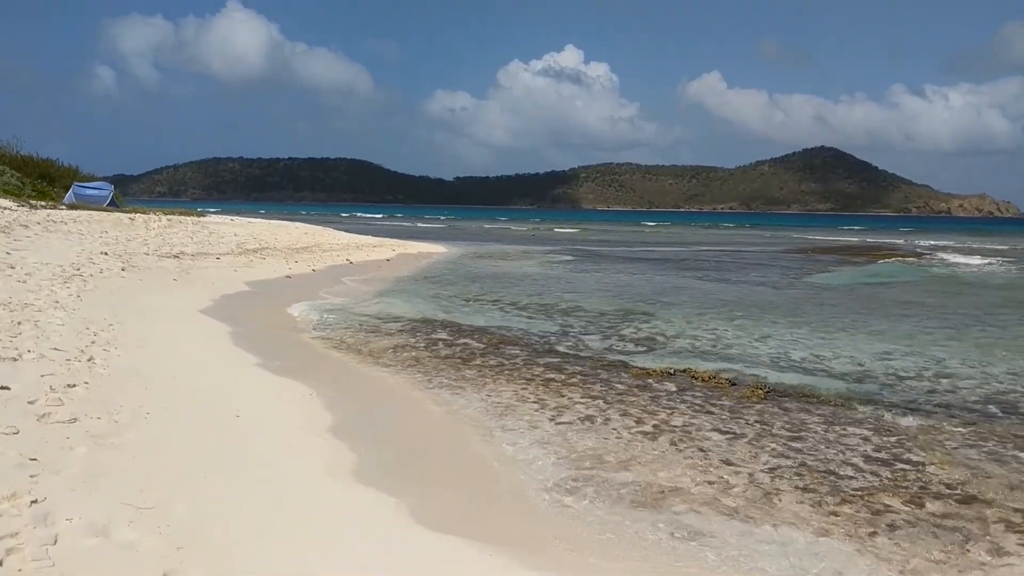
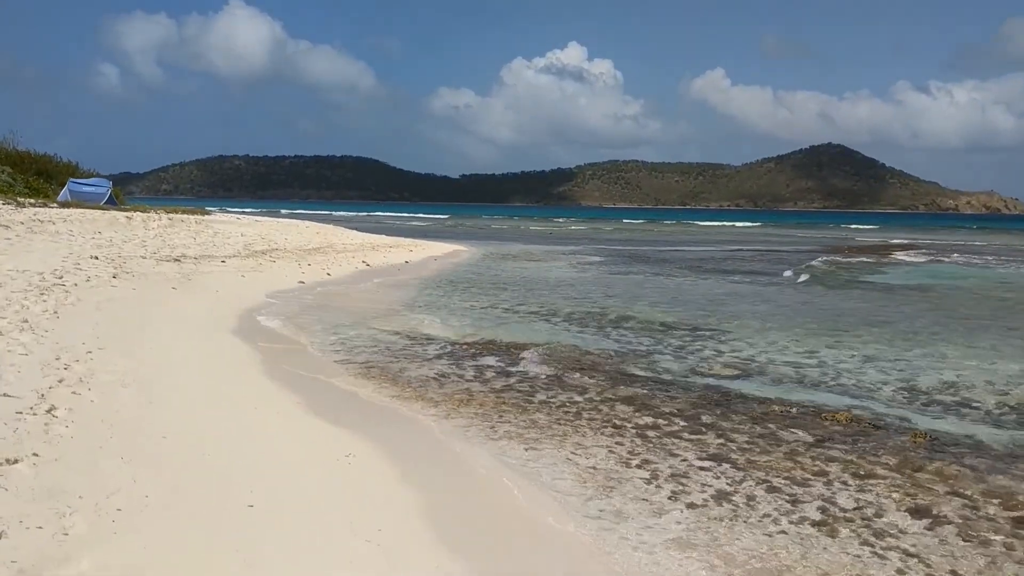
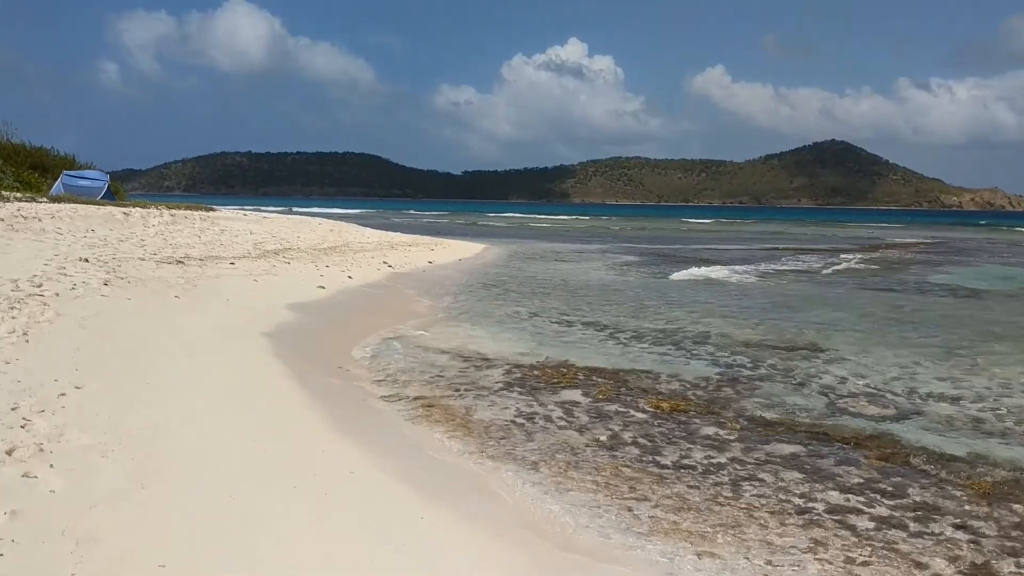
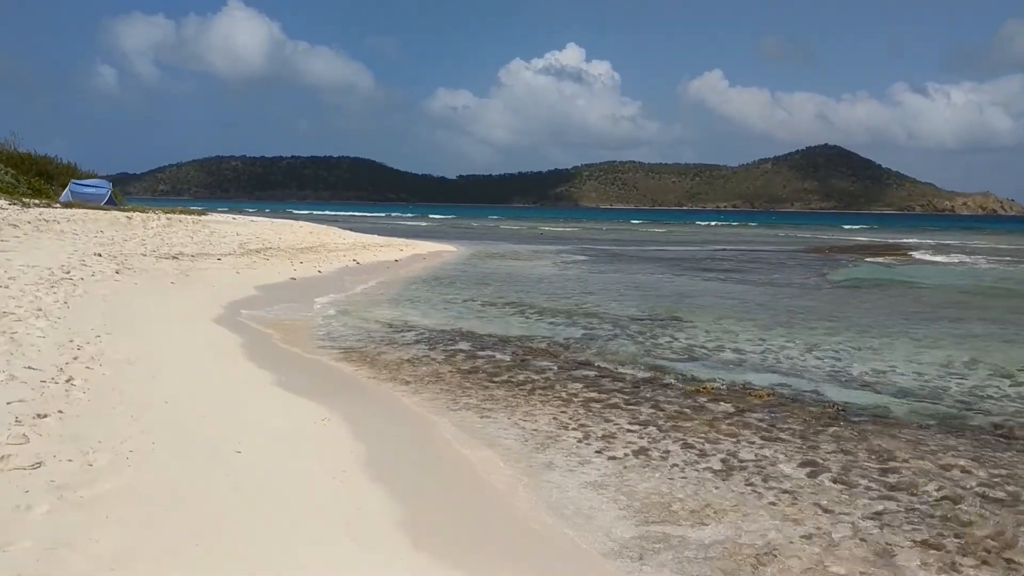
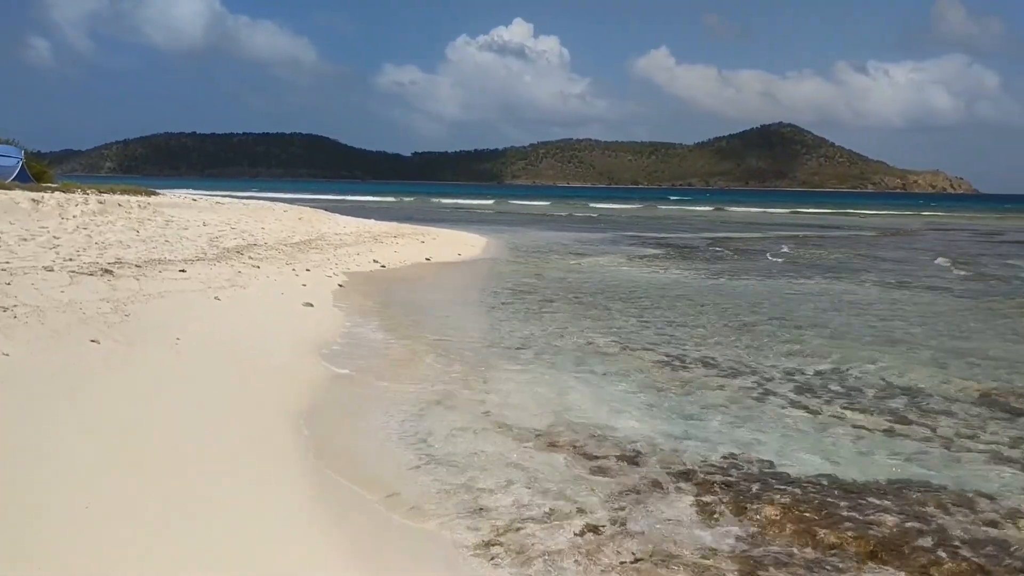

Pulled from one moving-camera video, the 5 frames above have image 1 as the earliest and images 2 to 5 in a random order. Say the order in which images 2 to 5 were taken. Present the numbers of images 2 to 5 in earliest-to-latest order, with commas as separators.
4, 2, 3, 5
